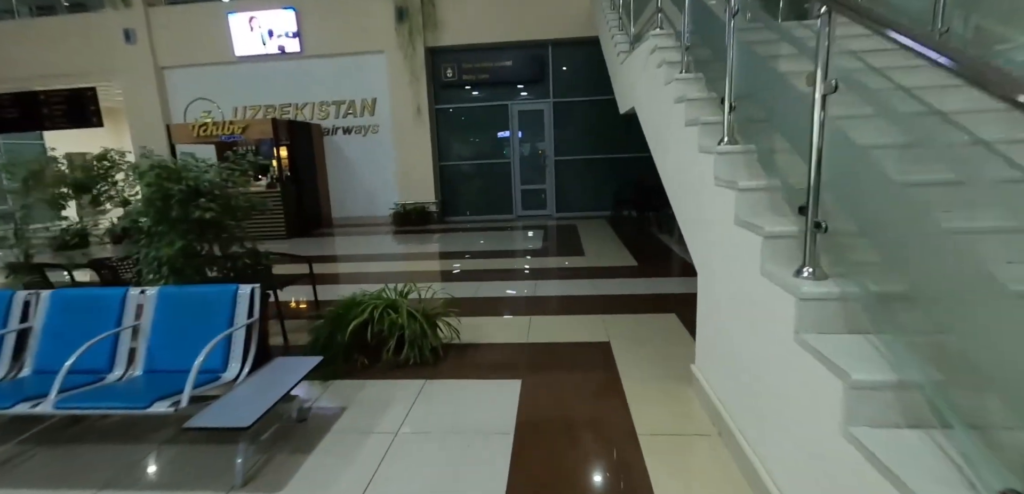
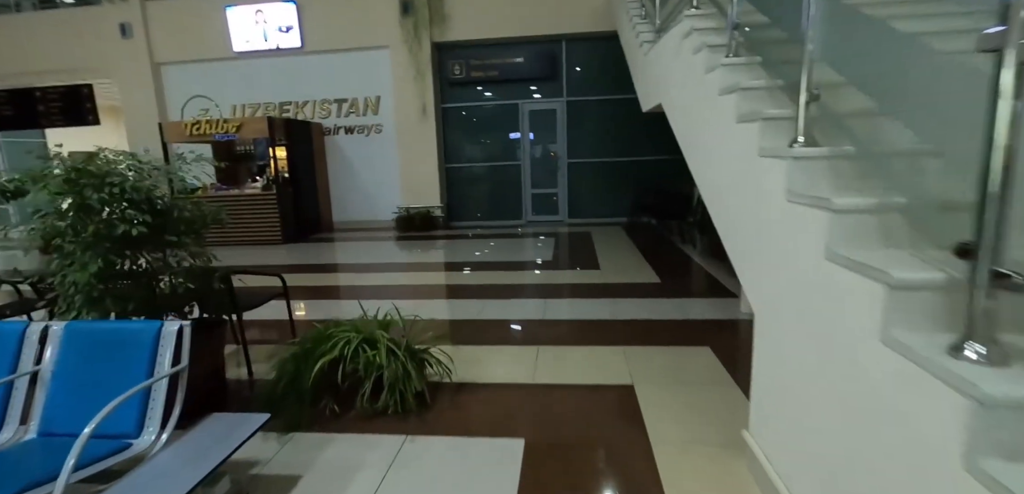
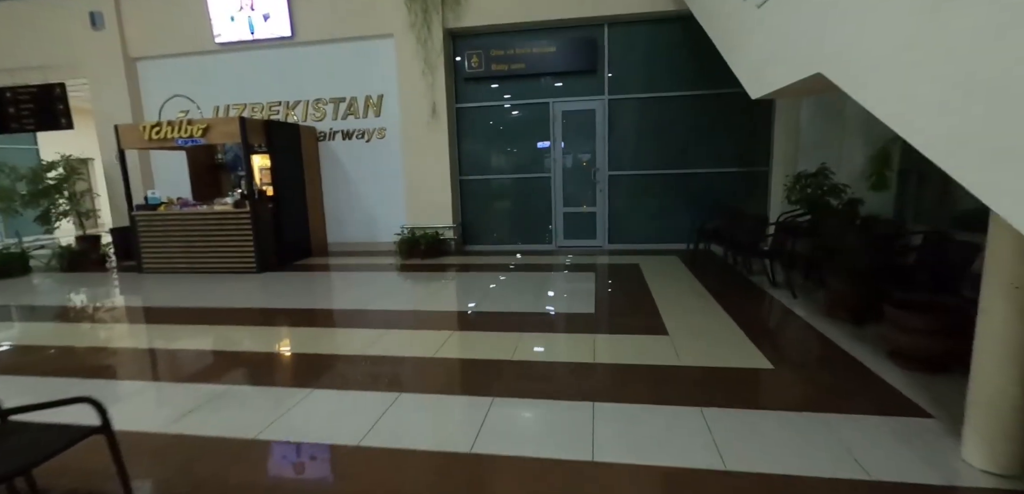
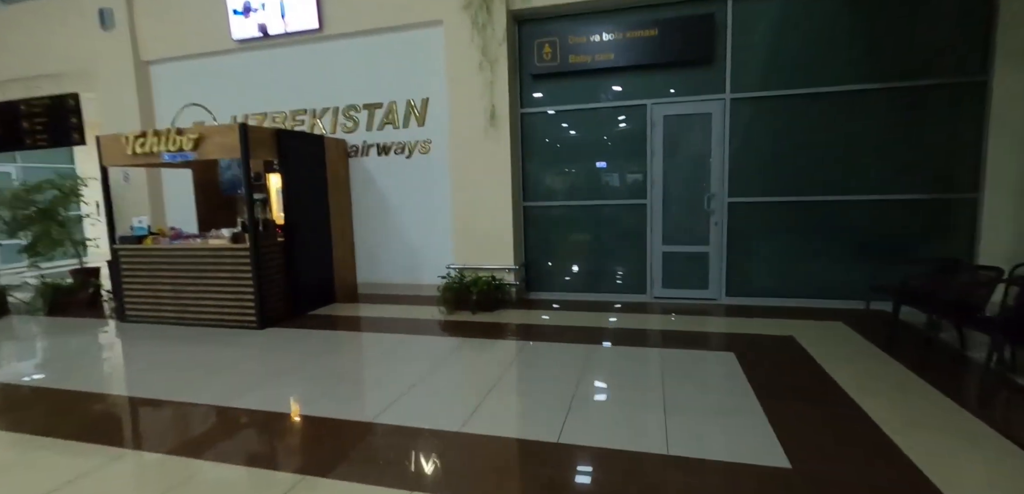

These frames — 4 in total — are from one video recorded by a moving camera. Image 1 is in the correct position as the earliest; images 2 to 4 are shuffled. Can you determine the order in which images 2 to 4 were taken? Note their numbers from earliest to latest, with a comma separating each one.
2, 3, 4
